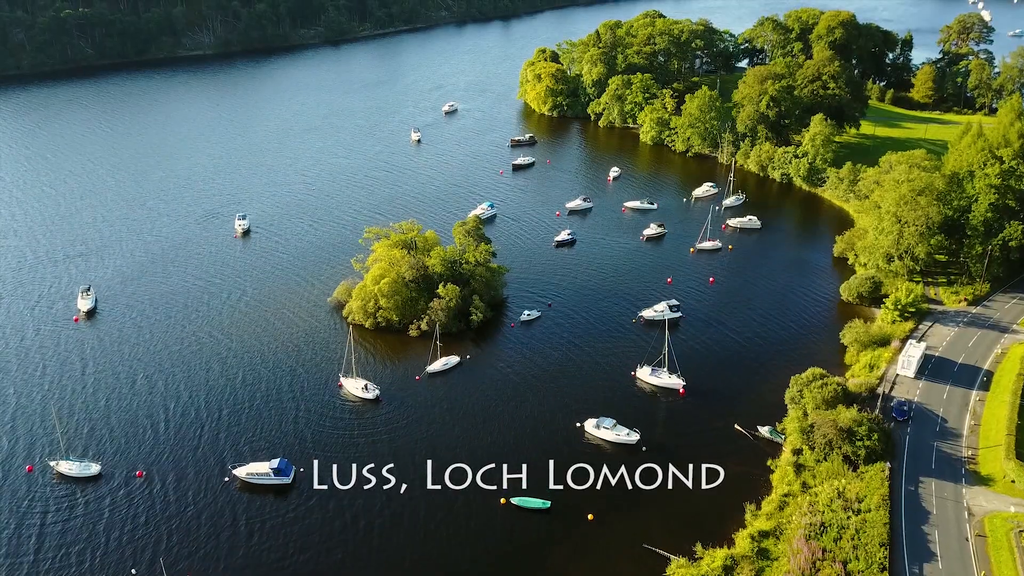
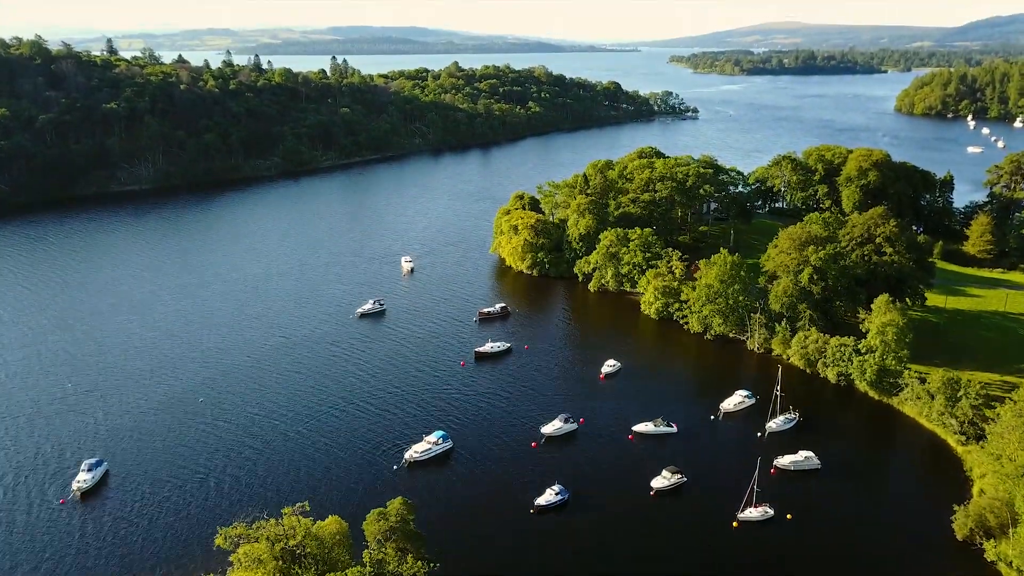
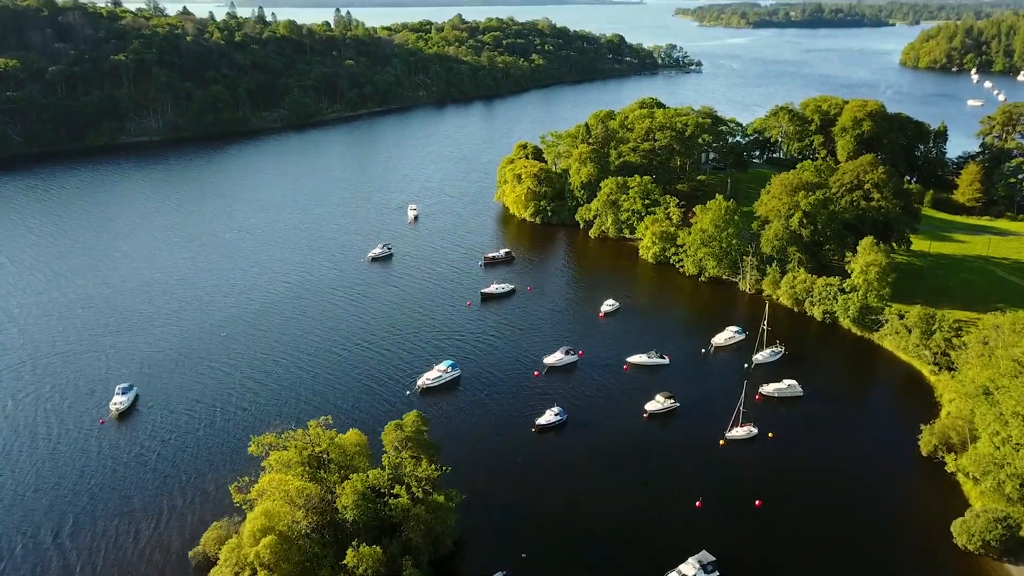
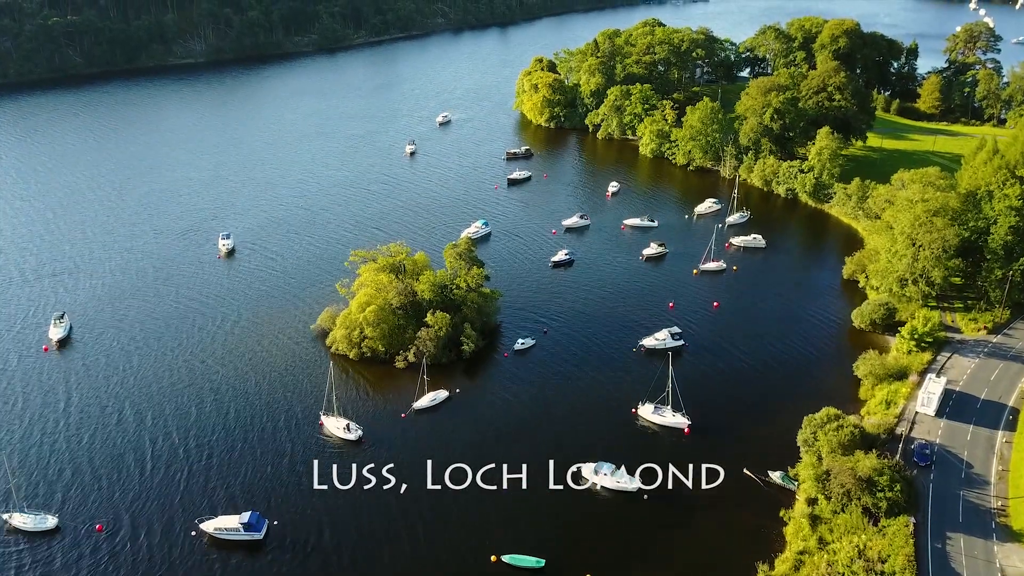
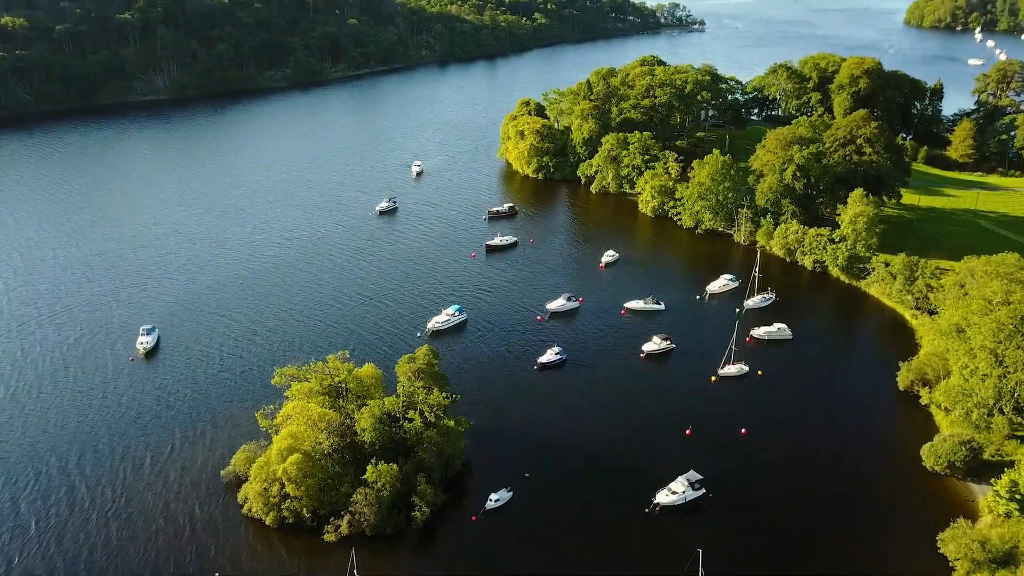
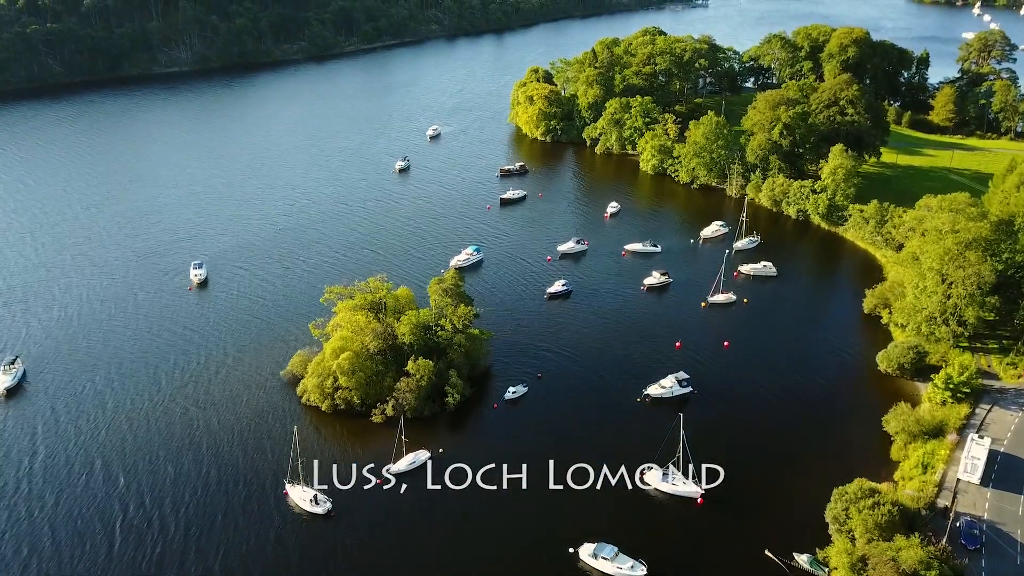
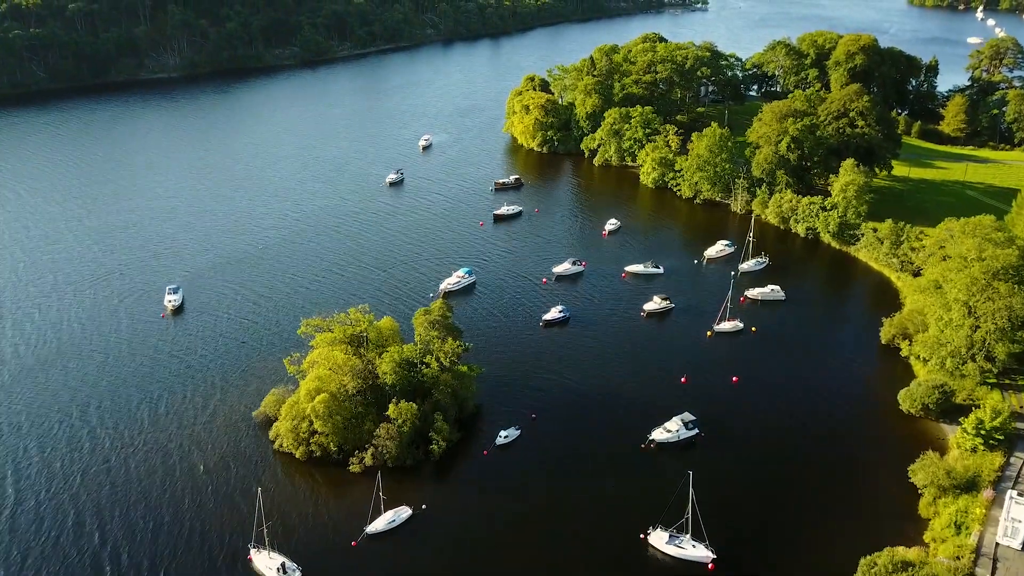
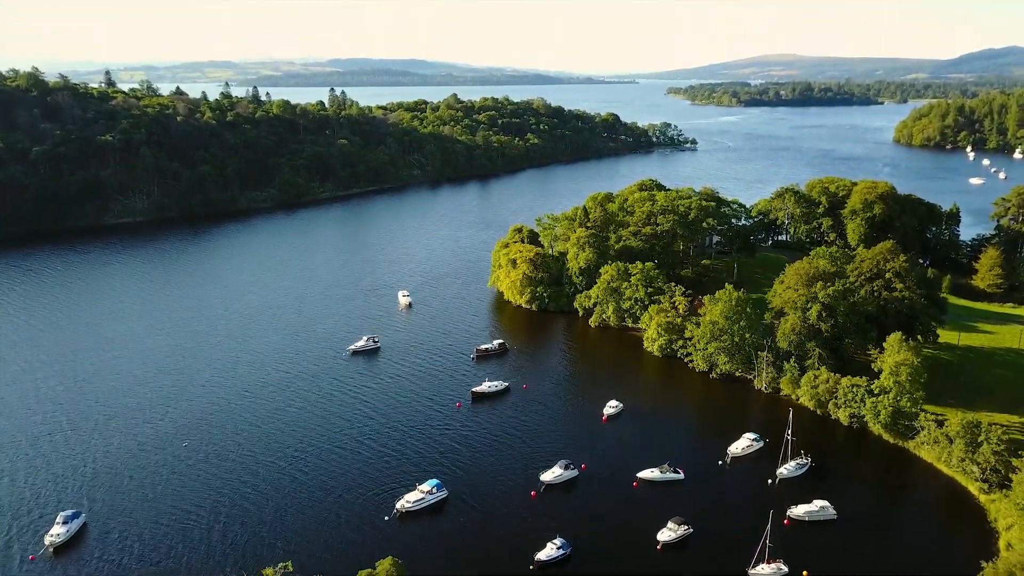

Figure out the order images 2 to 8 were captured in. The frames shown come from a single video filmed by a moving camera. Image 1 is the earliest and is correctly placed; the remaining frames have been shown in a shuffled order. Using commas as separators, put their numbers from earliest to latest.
4, 6, 7, 5, 3, 2, 8
